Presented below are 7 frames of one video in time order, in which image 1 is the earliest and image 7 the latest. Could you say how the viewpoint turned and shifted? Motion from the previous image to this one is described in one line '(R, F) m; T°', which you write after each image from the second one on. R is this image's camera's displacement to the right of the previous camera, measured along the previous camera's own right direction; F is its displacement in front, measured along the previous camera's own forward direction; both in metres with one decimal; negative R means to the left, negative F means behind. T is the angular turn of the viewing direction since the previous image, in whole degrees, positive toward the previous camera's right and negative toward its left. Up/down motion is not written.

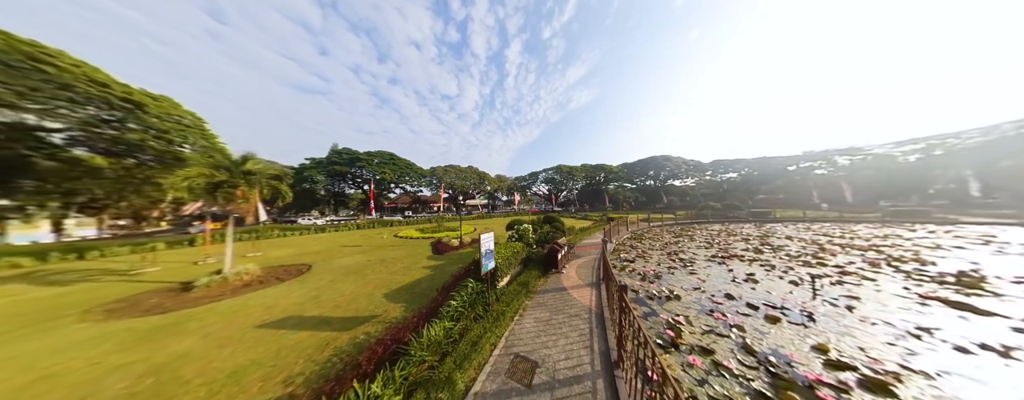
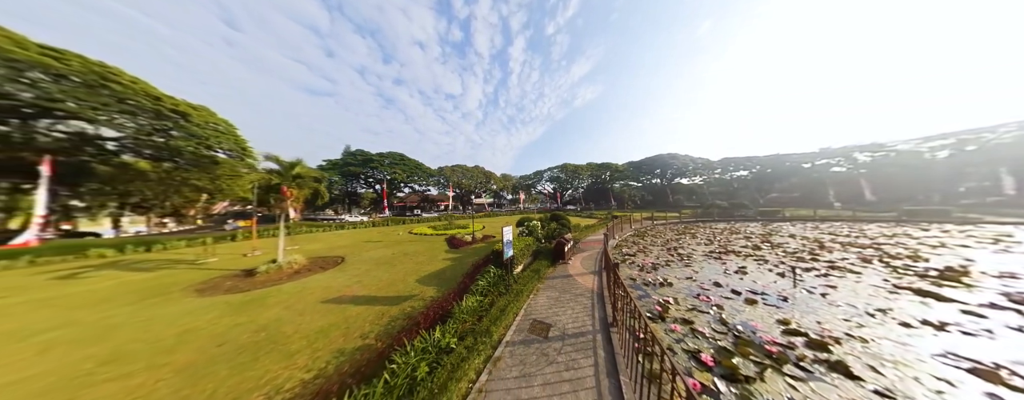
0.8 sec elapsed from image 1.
(-0.3, -0.9) m; -1°
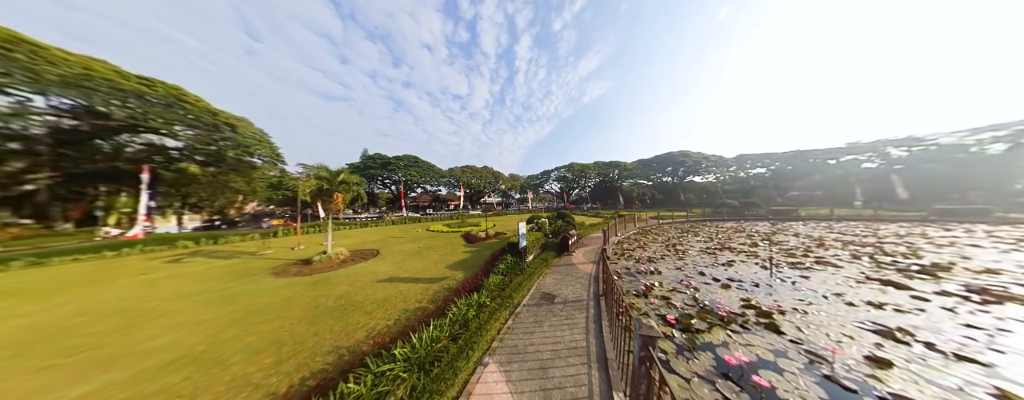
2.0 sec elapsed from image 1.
(-0.2, -1.3) m; -2°
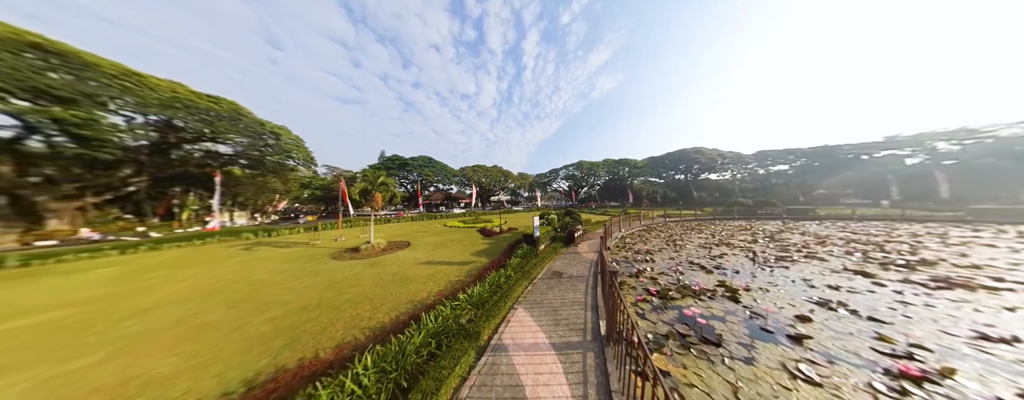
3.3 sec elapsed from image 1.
(-0.3, -1.4) m; -2°
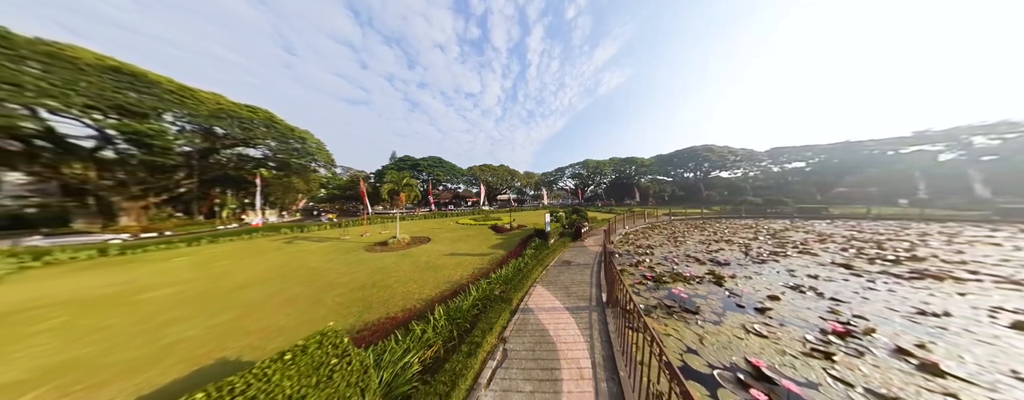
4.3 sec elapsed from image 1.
(-0.4, -1.1) m; -1°
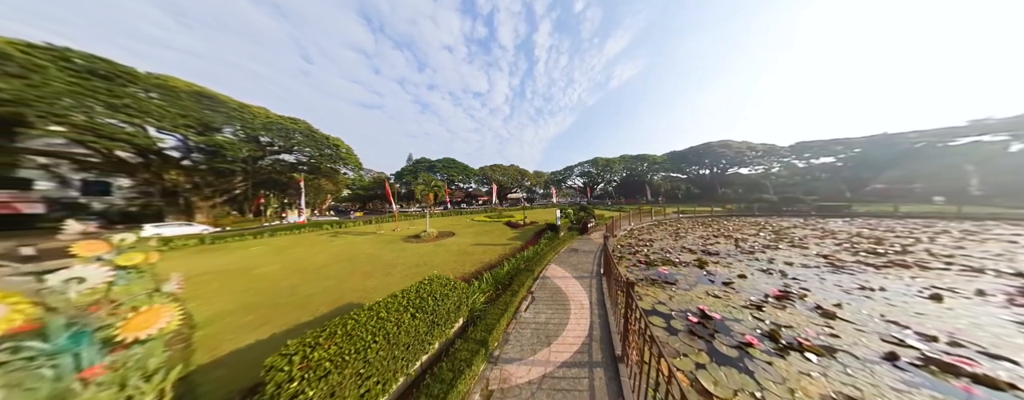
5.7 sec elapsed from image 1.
(-0.4, -1.6) m; -2°
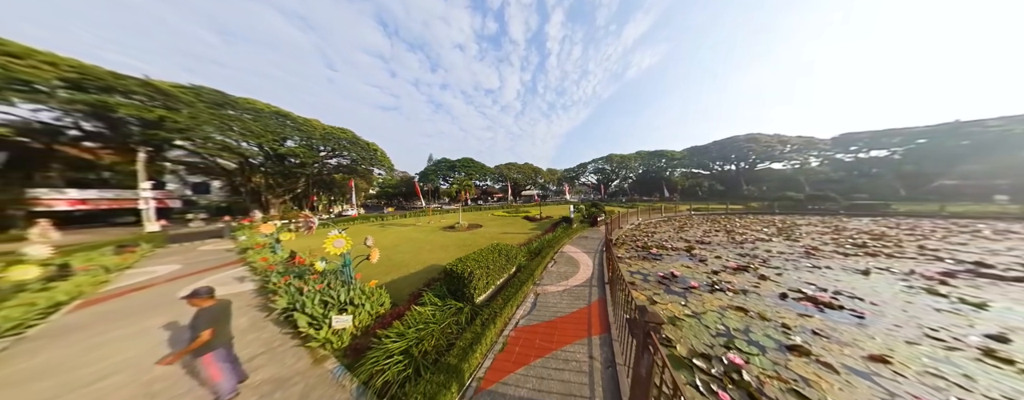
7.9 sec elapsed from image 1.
(-0.6, -2.4) m; -4°
